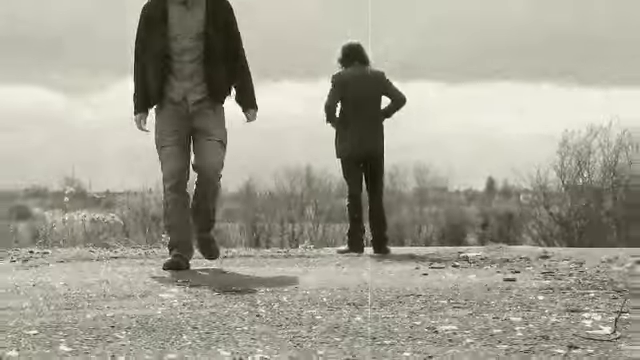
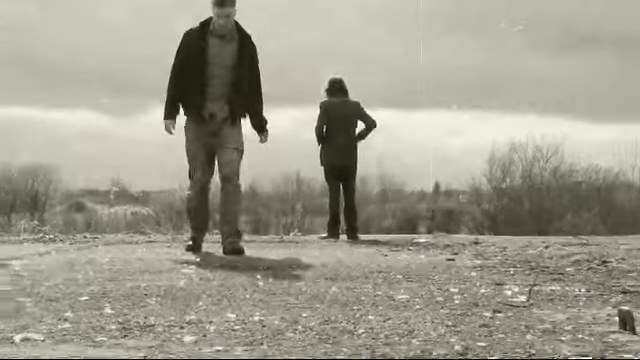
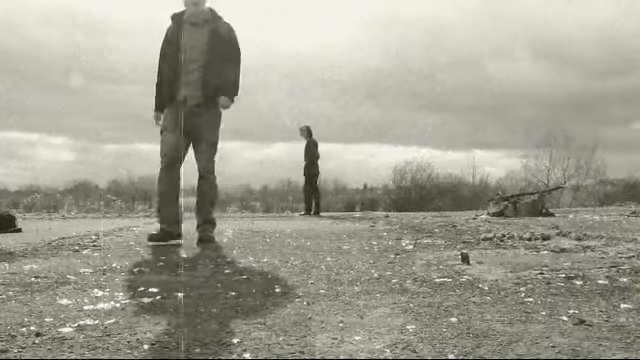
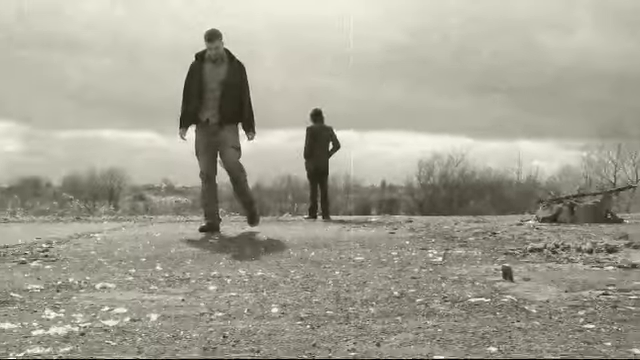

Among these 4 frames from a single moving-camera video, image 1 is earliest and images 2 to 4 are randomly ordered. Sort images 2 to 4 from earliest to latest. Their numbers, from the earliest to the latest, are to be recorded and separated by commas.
2, 4, 3
